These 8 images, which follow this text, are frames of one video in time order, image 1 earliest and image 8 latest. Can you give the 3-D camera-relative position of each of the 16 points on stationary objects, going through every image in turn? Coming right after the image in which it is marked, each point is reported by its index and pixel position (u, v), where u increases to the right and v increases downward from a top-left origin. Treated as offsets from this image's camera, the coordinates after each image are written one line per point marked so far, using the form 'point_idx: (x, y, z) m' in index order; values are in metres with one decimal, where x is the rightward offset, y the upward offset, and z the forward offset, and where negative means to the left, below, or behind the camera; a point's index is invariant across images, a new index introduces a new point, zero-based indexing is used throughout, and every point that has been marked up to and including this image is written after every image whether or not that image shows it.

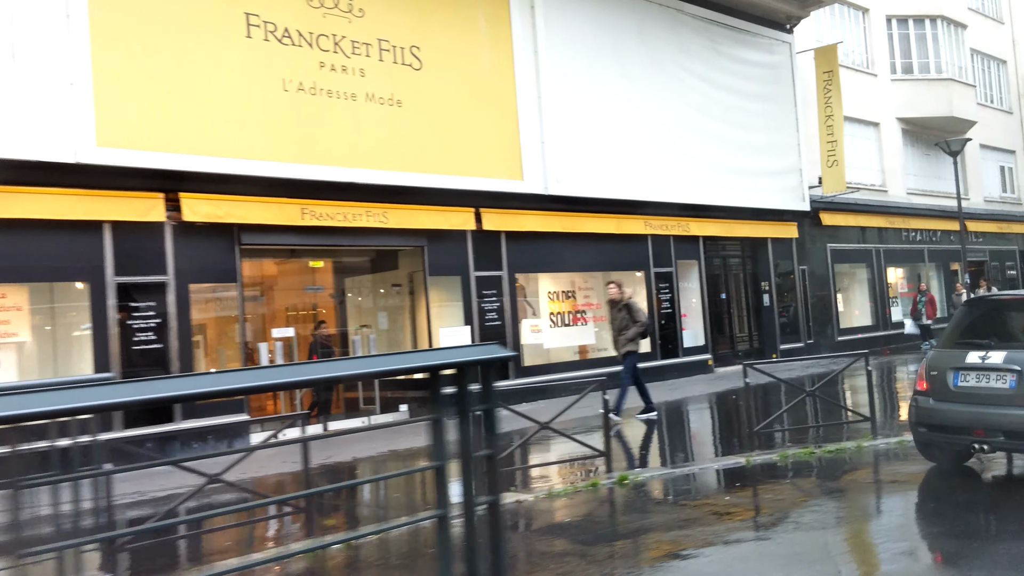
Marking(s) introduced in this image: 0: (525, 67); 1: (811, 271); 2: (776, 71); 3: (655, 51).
0: (+0.2, +3.3, +13.5) m
1: (+6.6, +0.4, +19.6) m
2: (+5.5, +4.5, +18.6) m
3: (+2.5, +4.2, +15.7) m
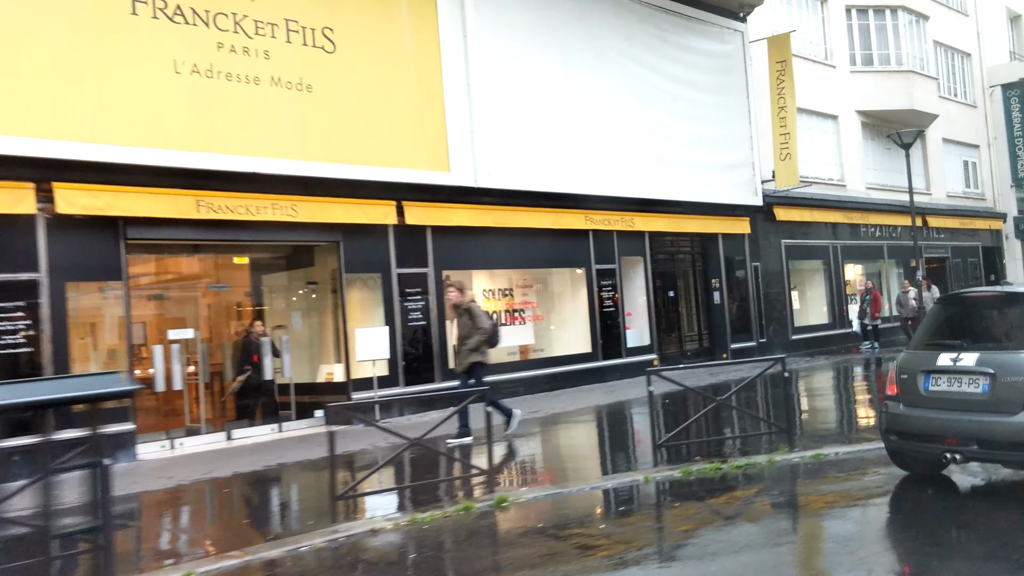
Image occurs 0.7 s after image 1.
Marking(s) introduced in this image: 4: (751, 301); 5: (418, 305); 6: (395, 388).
0: (-0.9, +3.4, +12.8) m
1: (+5.4, +0.4, +19.0) m
2: (+4.3, +4.6, +17.9) m
3: (+1.4, +4.2, +15.0) m
4: (+4.9, -0.3, +18.4) m
5: (-1.4, -0.2, +12.6) m
6: (-1.6, -1.4, +12.2) m
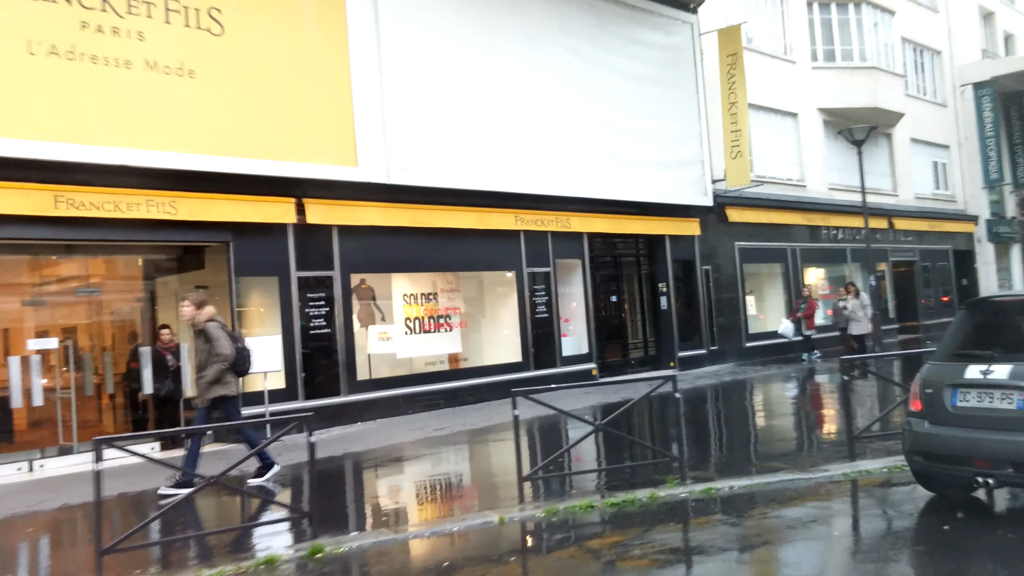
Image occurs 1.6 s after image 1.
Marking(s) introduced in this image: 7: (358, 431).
0: (-2.0, +3.3, +11.8) m
1: (+4.2, +0.3, +18.1) m
2: (+3.1, +4.5, +17.0) m
3: (+0.3, +4.1, +14.0) m
4: (+3.7, -0.4, +17.5) m
5: (-2.5, -0.3, +11.6) m
6: (-2.7, -1.4, +11.2) m
7: (-2.0, -1.8, +11.5) m
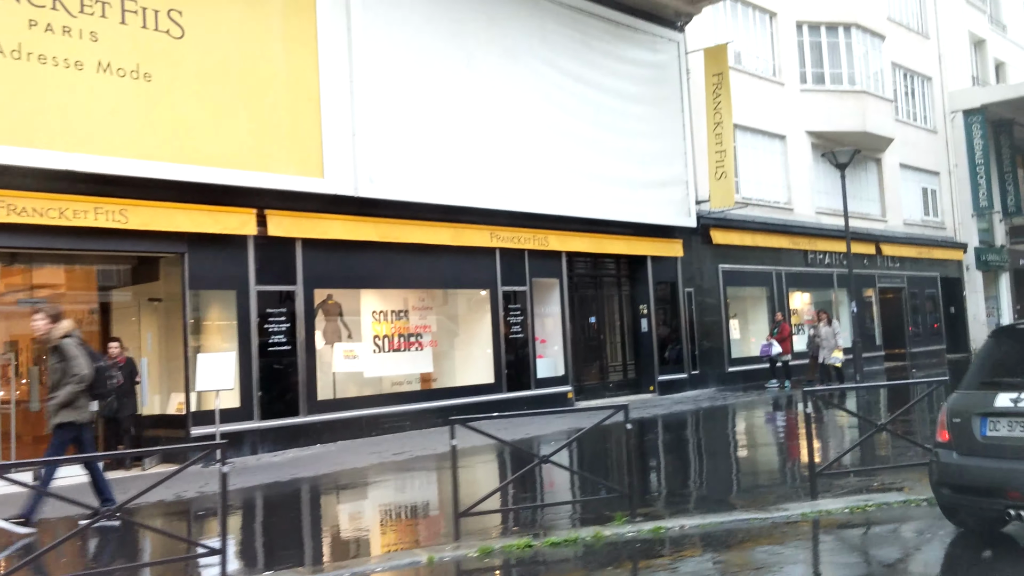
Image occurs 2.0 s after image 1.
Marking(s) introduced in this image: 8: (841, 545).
0: (-2.3, +3.1, +11.4) m
1: (+3.7, -0.1, +17.7) m
2: (+2.8, +4.1, +16.7) m
3: (-0.1, +3.8, +13.7) m
4: (+3.3, -0.8, +17.1) m
5: (-2.9, -0.5, +11.1) m
6: (-3.2, -1.6, +10.7) m
7: (-2.4, -2.0, +11.0) m
8: (+2.2, -1.7, +5.9) m
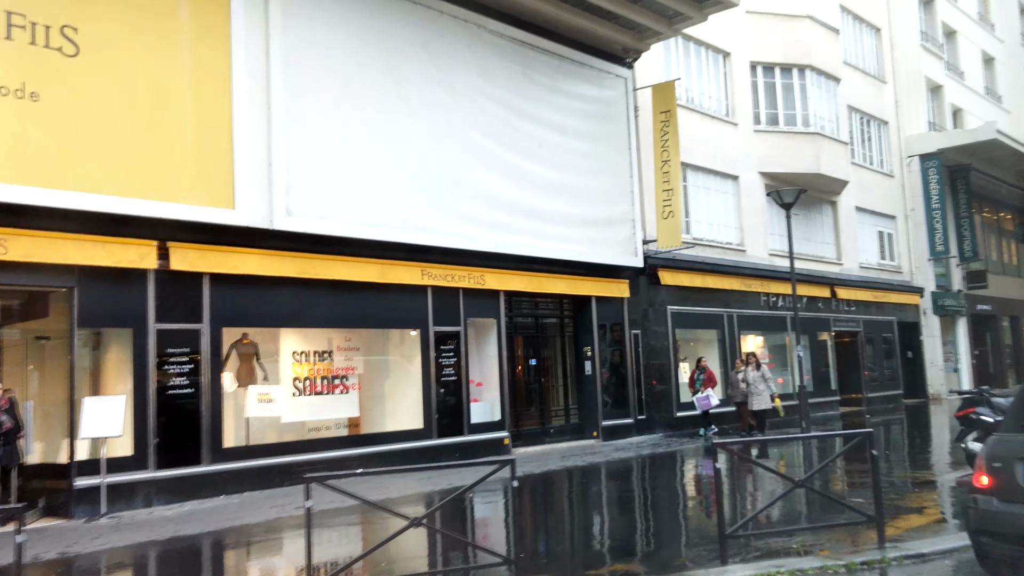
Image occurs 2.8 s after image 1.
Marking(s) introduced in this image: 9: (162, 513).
0: (-3.2, +2.6, +10.8) m
1: (+2.6, -0.9, +17.1) m
2: (+1.7, +3.3, +16.3) m
3: (-1.0, +3.2, +13.2) m
4: (+2.2, -1.6, +16.5) m
5: (-3.8, -0.9, +10.3) m
6: (-4.1, -2.0, +9.8) m
7: (-3.3, -2.5, +10.2) m
8: (+1.4, -2.0, +5.2) m
9: (-3.8, -2.5, +9.7) m
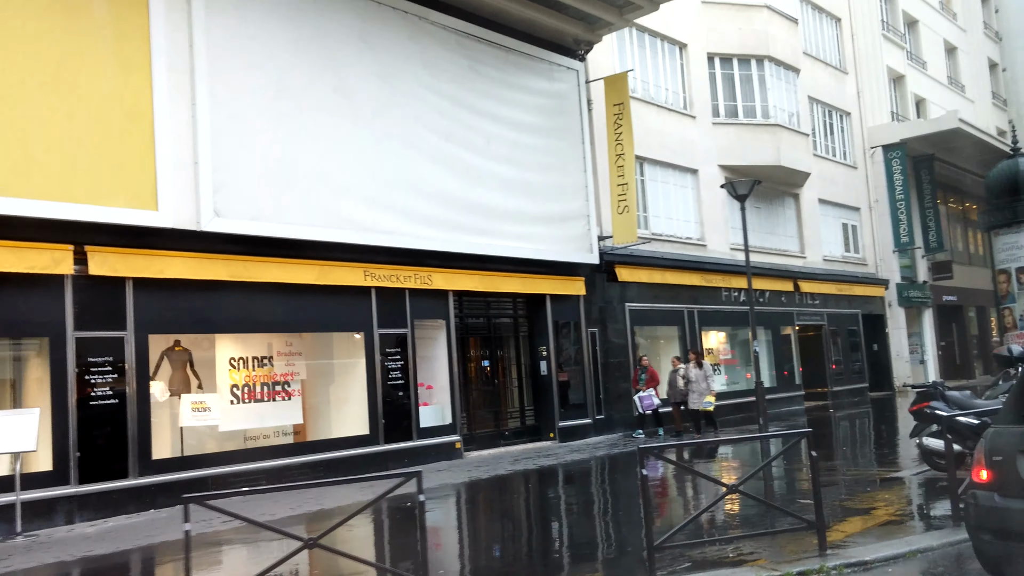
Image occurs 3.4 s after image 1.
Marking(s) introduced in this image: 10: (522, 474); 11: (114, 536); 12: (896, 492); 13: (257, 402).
0: (-3.9, +2.6, +10.3) m
1: (+1.7, -0.9, +16.8) m
2: (+0.8, +3.3, +15.9) m
3: (-1.8, +3.2, +12.8) m
4: (+1.3, -1.5, +16.1) m
5: (-4.5, -1.0, +9.8) m
6: (-4.7, -2.1, +9.4) m
7: (-4.0, -2.5, +9.7) m
8: (+0.9, -2.0, +4.9) m
9: (-4.4, -2.5, +9.3) m
10: (+0.2, -2.6, +12.7) m
11: (-4.0, -2.5, +9.1) m
12: (+3.7, -2.0, +8.5) m
13: (-3.3, -1.5, +11.7) m
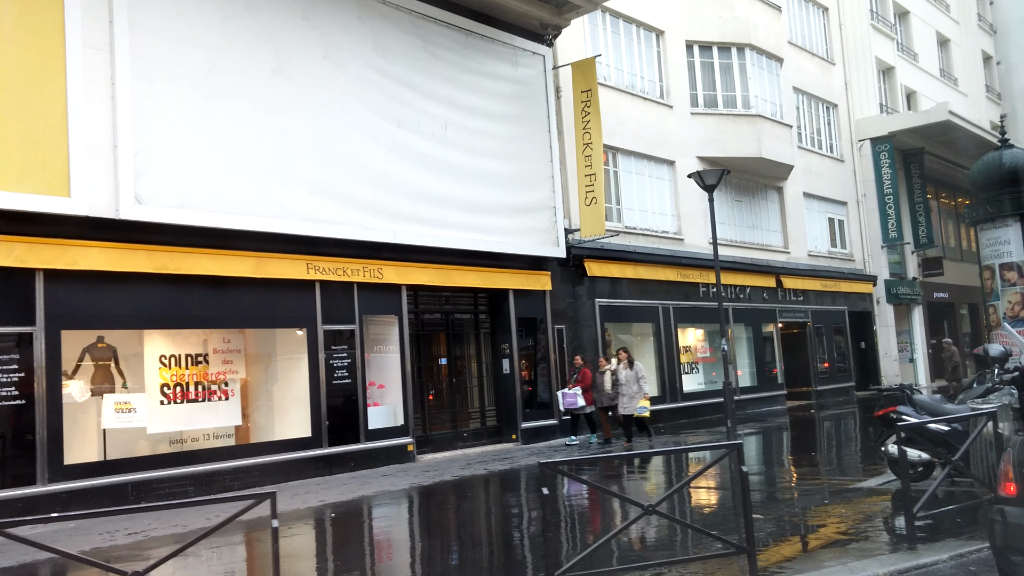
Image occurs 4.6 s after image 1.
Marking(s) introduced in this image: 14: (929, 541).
0: (-4.6, +2.7, +9.6) m
1: (+1.1, -0.8, +16.1) m
2: (+0.2, +3.4, +15.2) m
3: (-2.5, +3.3, +12.0) m
4: (+0.7, -1.4, +15.4) m
5: (-5.1, -0.9, +9.1) m
6: (-5.4, -2.0, +8.6) m
7: (-4.6, -2.5, +9.0) m
8: (+0.3, -1.9, +4.2) m
9: (-5.1, -2.4, +8.5) m
10: (-0.5, -2.6, +12.0) m
11: (-4.7, -2.4, +8.3) m
12: (+3.1, -1.9, +7.9) m
13: (-4.0, -1.4, +10.9) m
14: (+2.9, -1.8, +6.2) m
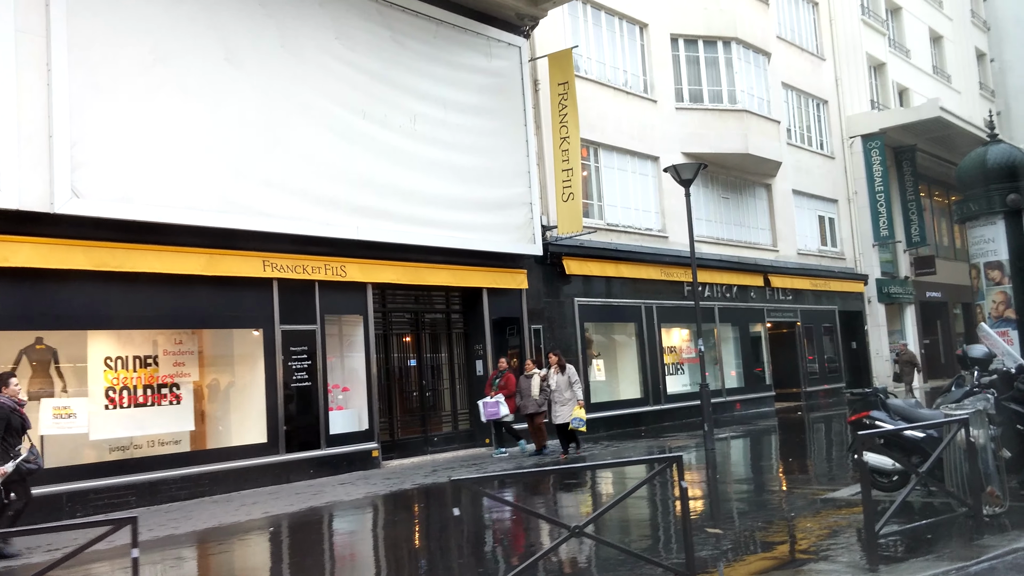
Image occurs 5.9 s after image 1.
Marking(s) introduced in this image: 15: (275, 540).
0: (-5.0, +2.7, +9.1) m
1: (+0.7, -0.8, +15.6) m
2: (-0.3, +3.5, +14.7) m
3: (-2.9, +3.3, +11.5) m
4: (+0.2, -1.4, +14.9) m
5: (-5.6, -0.9, +8.6) m
6: (-5.8, -2.0, +8.1) m
7: (-5.1, -2.4, +8.5) m
8: (-0.2, -1.9, +3.6) m
9: (-5.5, -2.4, +8.0) m
10: (-0.9, -2.5, +11.5) m
11: (-5.1, -2.4, +7.8) m
12: (+2.6, -1.9, +7.3) m
13: (-4.4, -1.4, +10.4) m
14: (+2.4, -1.7, +5.6) m
15: (-2.4, -2.5, +8.7) m
